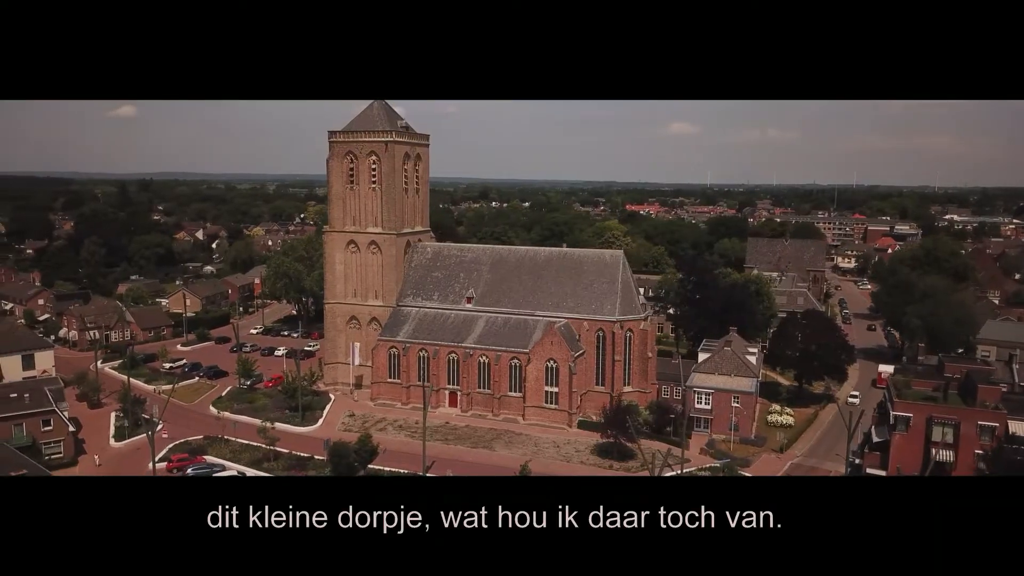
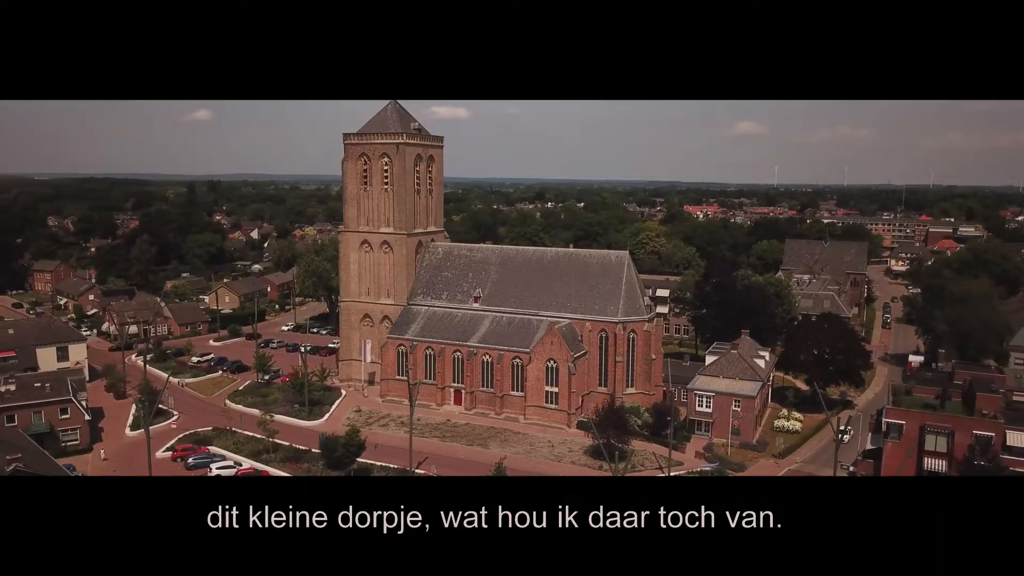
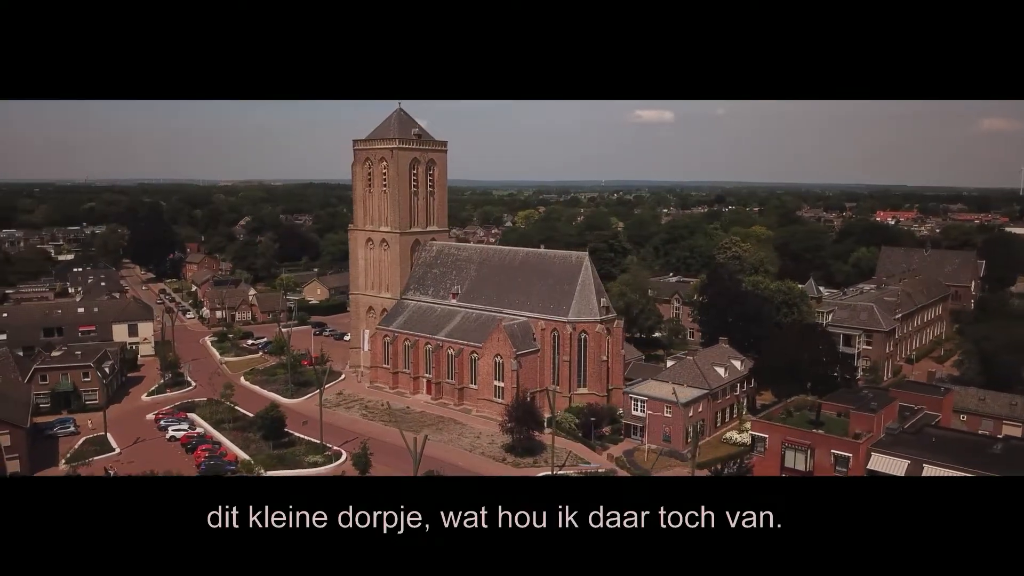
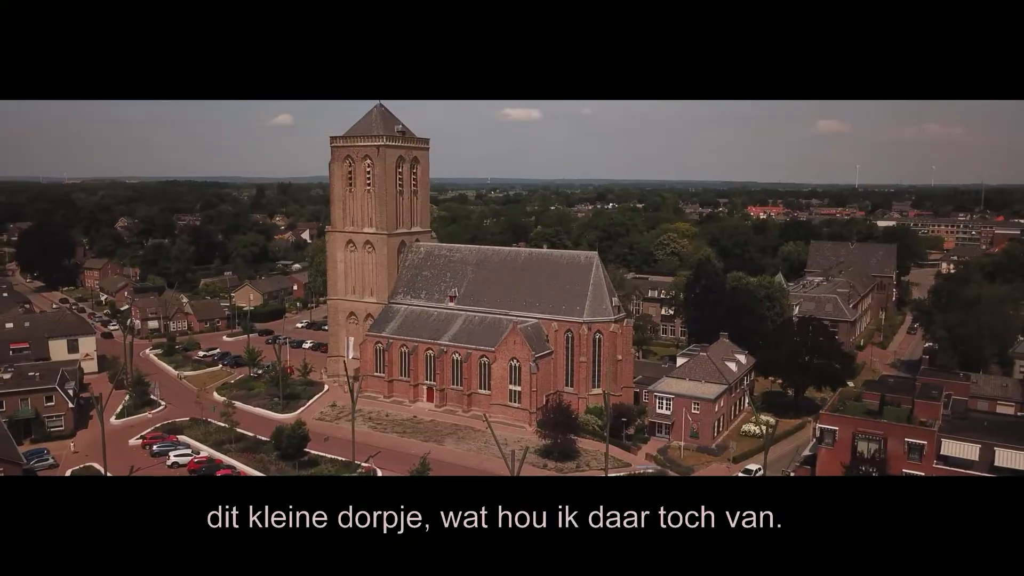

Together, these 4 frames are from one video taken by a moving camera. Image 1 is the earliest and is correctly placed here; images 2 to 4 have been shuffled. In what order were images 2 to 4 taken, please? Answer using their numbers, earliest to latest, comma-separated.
2, 4, 3
